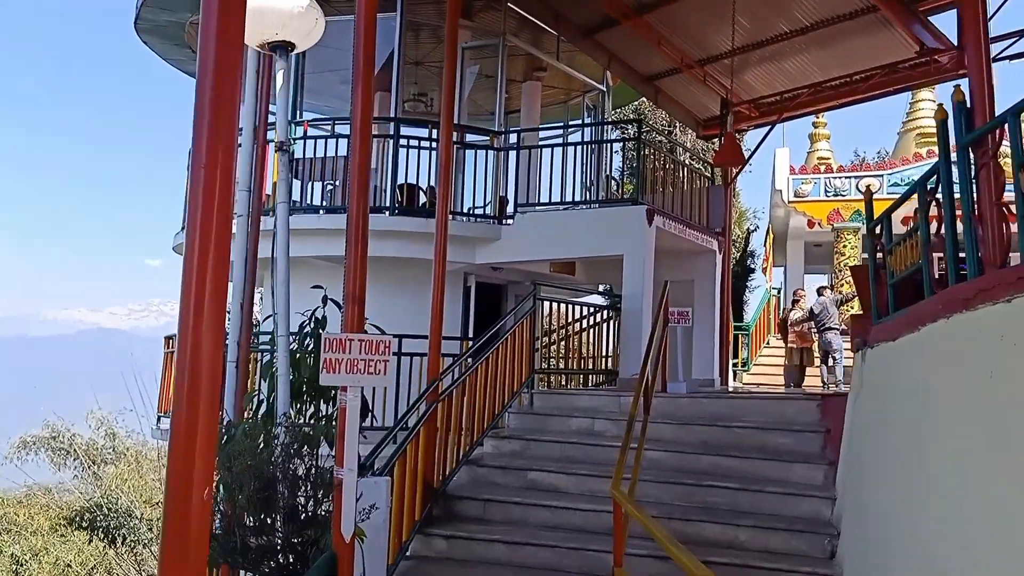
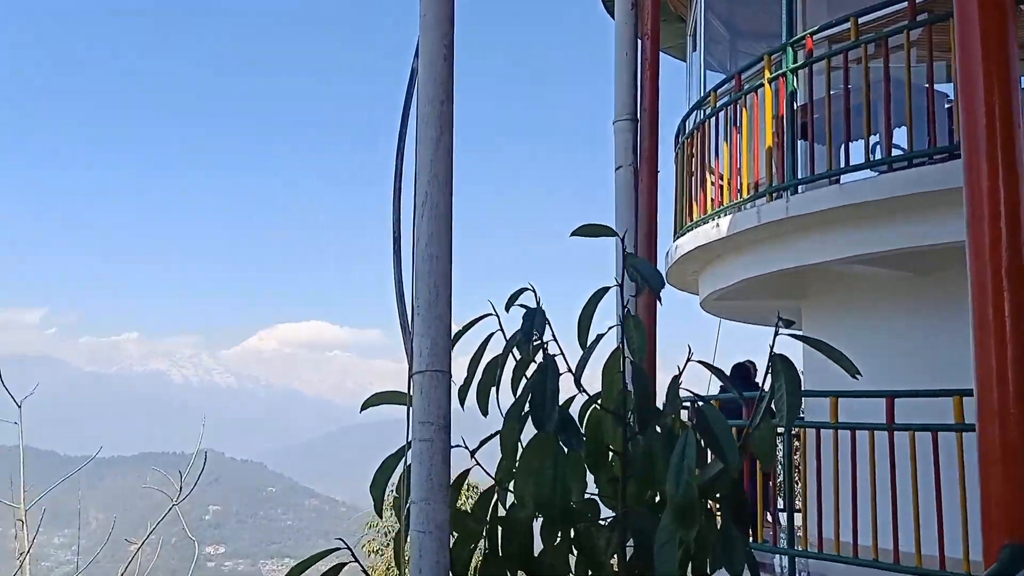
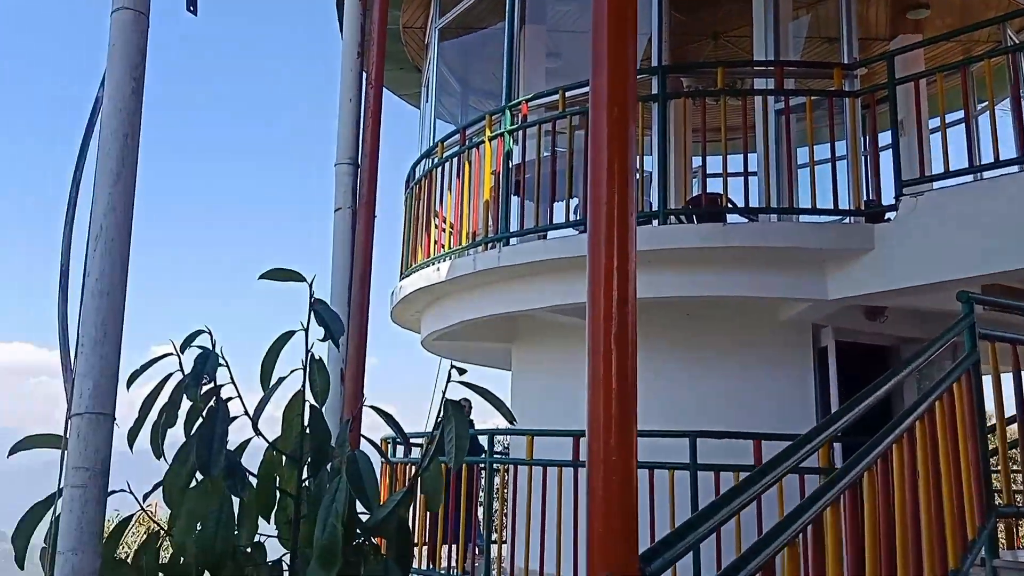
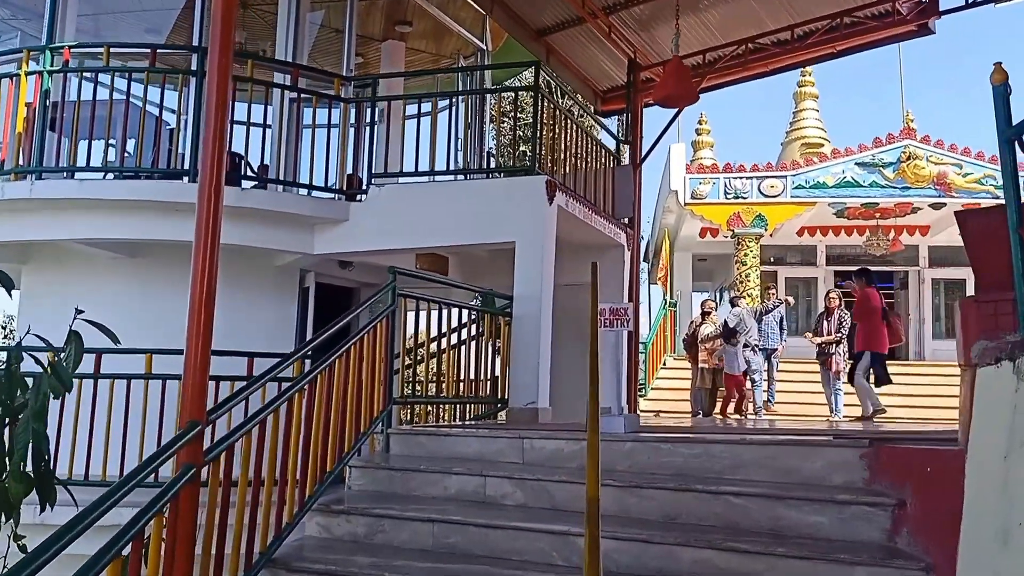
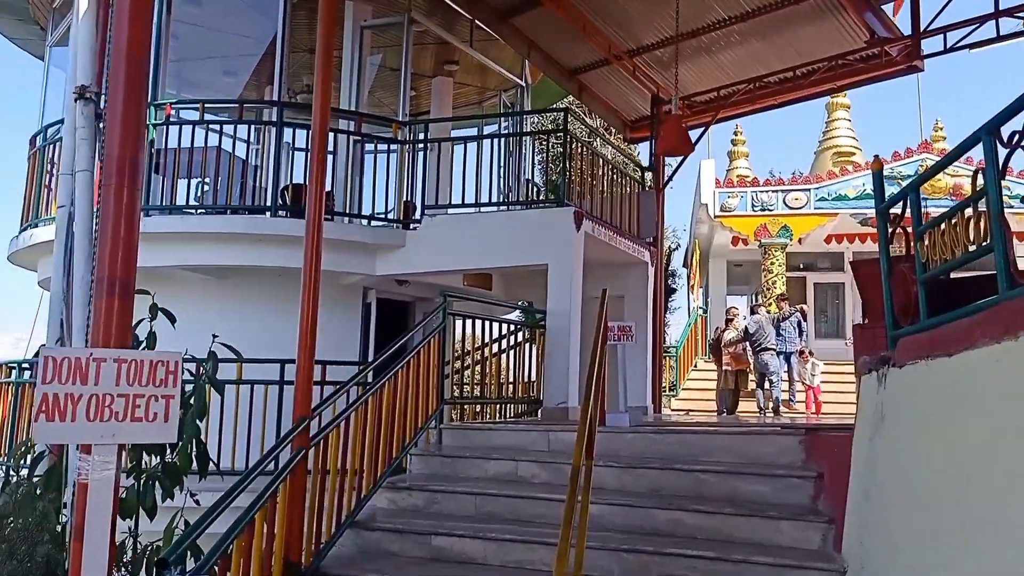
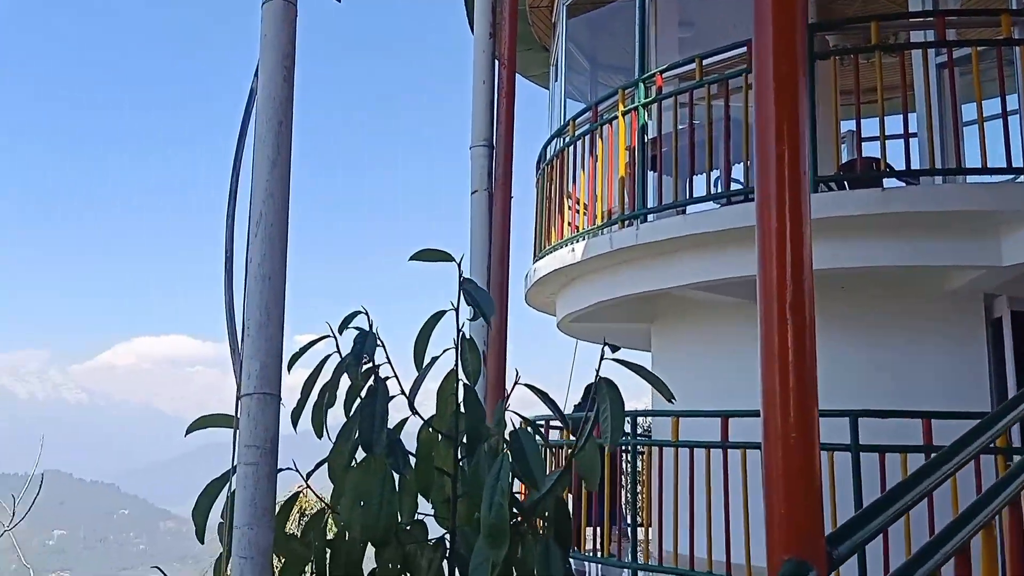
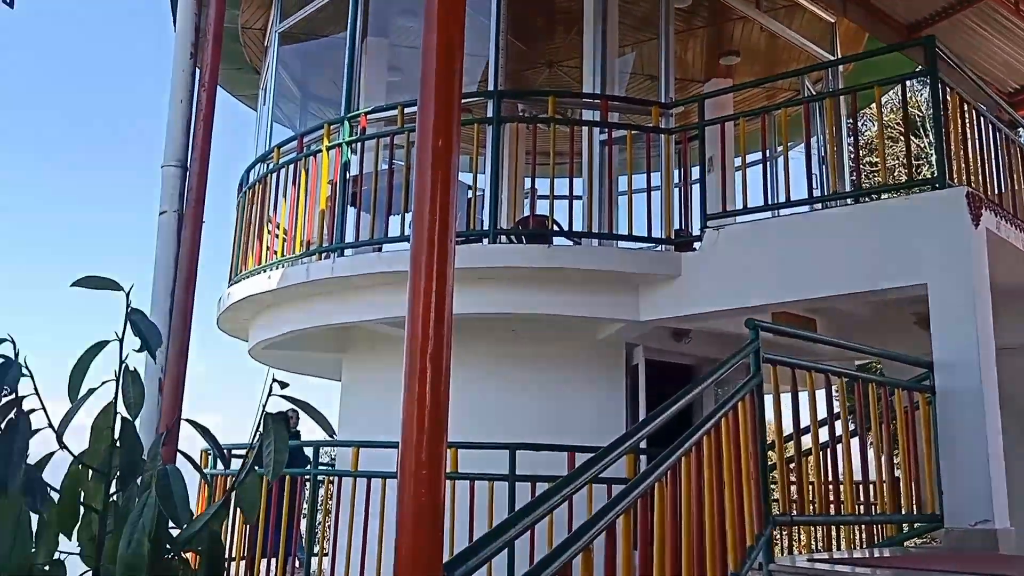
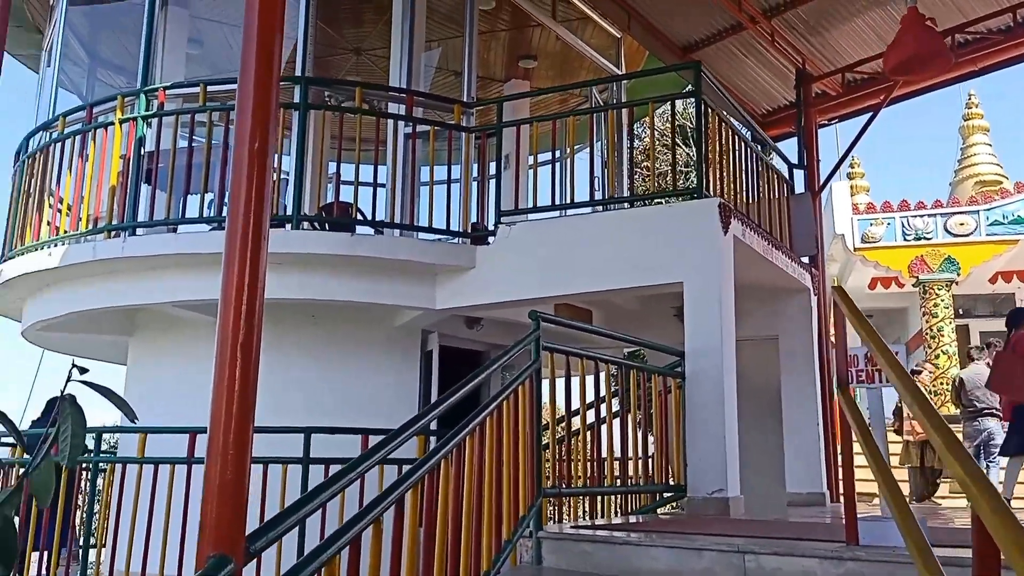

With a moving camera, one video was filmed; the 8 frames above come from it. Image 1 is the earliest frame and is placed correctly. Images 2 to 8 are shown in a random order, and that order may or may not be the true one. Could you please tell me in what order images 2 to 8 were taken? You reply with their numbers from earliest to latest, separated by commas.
5, 4, 8, 7, 3, 6, 2
